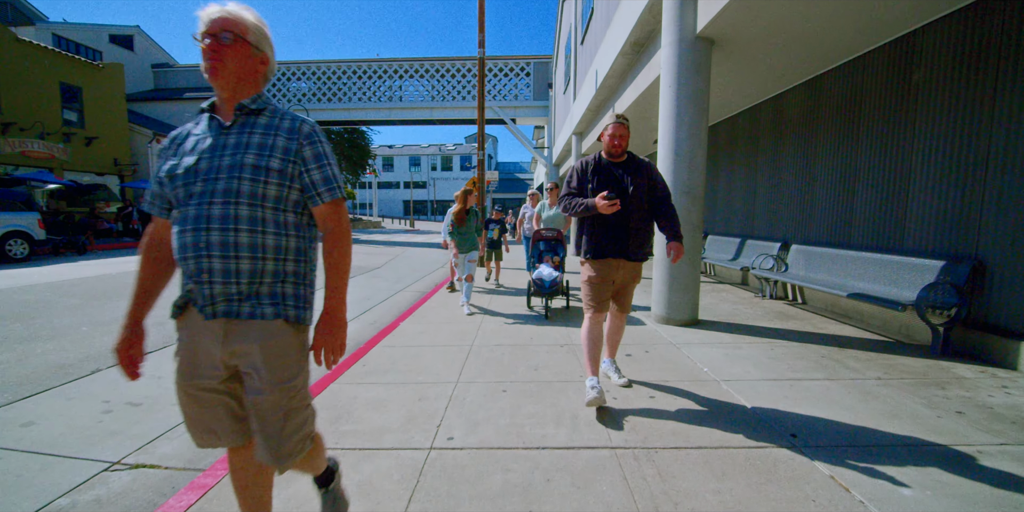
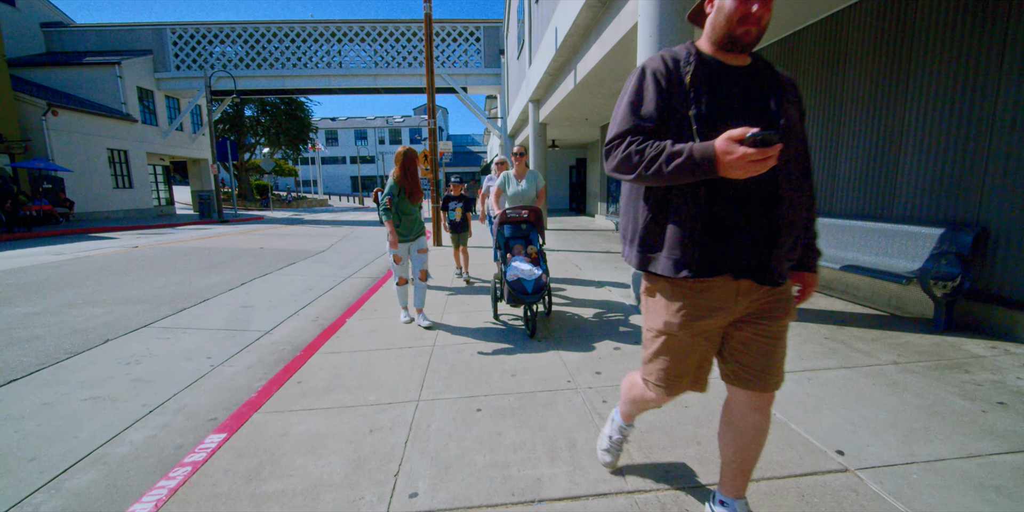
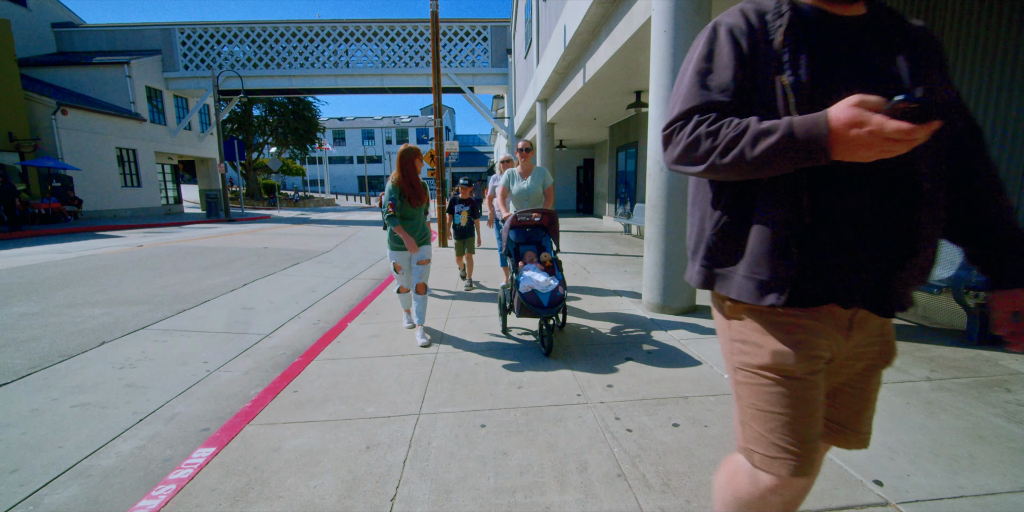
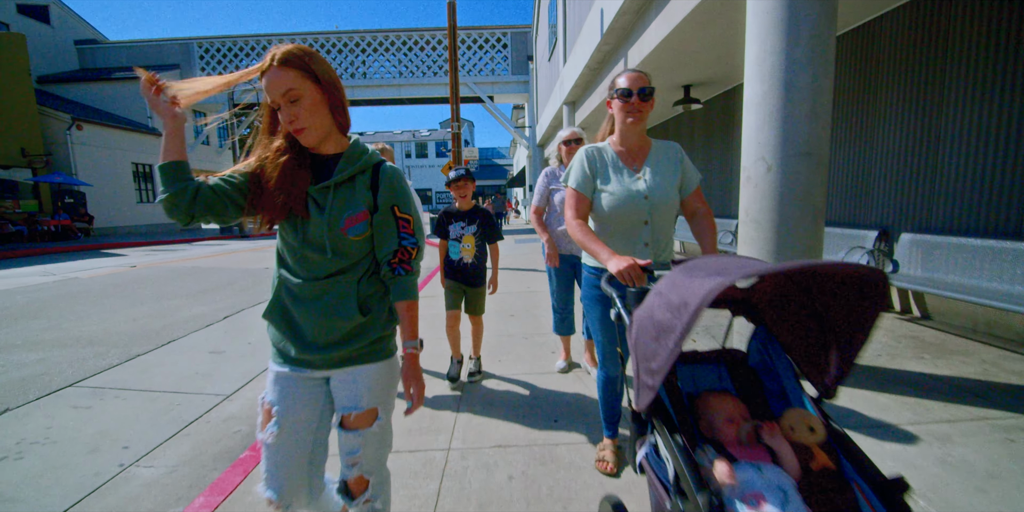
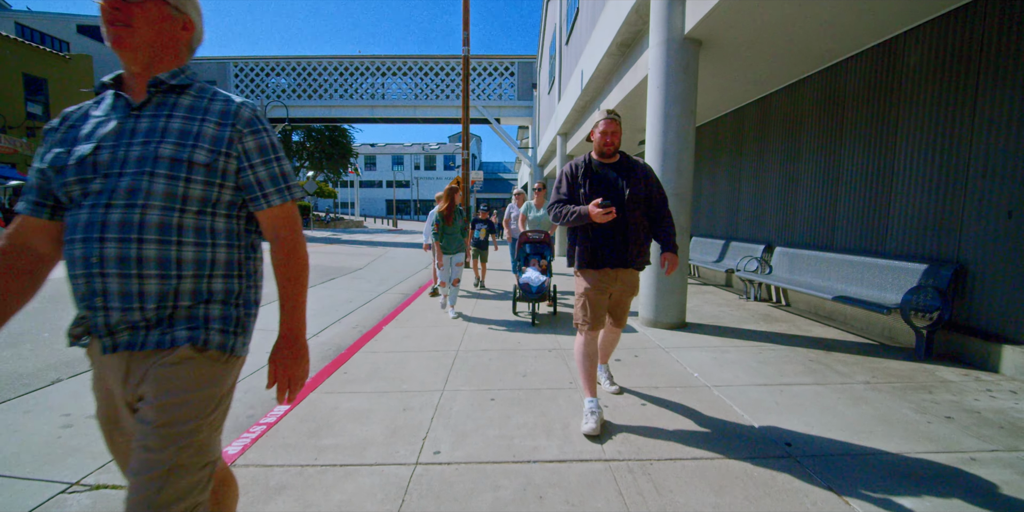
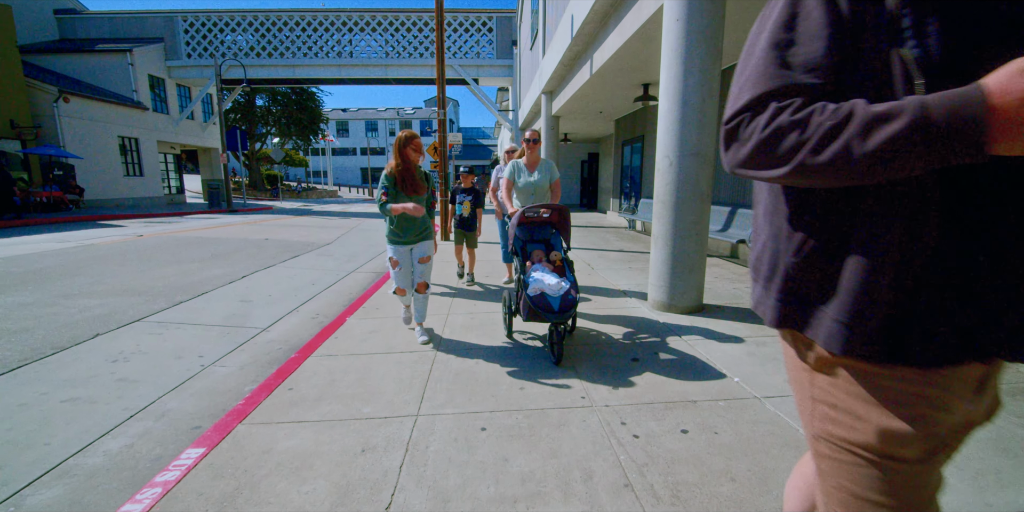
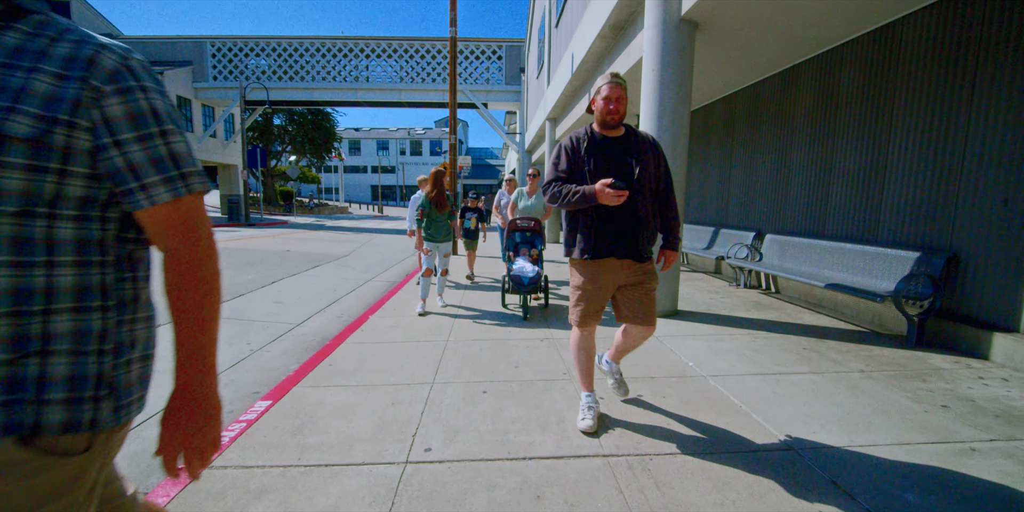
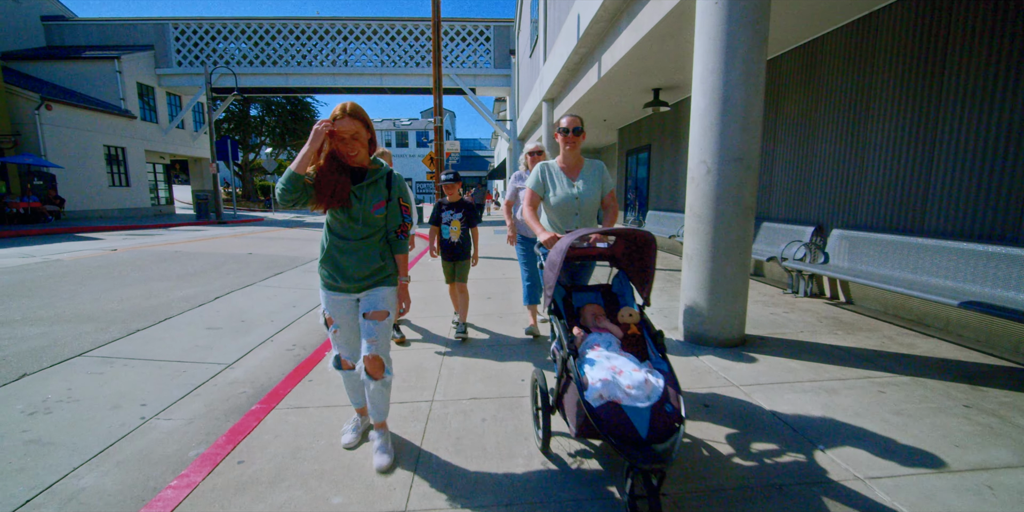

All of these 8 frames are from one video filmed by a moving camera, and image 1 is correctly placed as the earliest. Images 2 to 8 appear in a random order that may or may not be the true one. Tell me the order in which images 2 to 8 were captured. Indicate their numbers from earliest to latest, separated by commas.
5, 7, 2, 3, 6, 8, 4
